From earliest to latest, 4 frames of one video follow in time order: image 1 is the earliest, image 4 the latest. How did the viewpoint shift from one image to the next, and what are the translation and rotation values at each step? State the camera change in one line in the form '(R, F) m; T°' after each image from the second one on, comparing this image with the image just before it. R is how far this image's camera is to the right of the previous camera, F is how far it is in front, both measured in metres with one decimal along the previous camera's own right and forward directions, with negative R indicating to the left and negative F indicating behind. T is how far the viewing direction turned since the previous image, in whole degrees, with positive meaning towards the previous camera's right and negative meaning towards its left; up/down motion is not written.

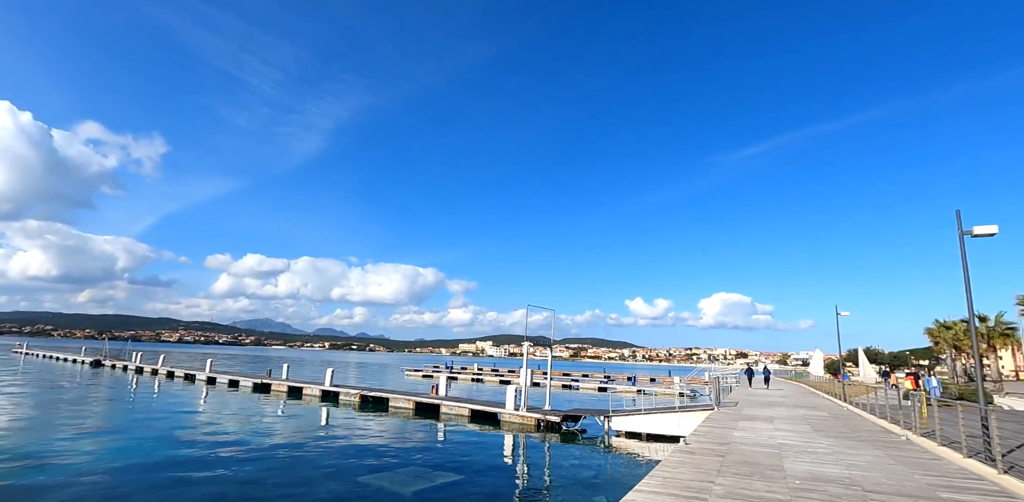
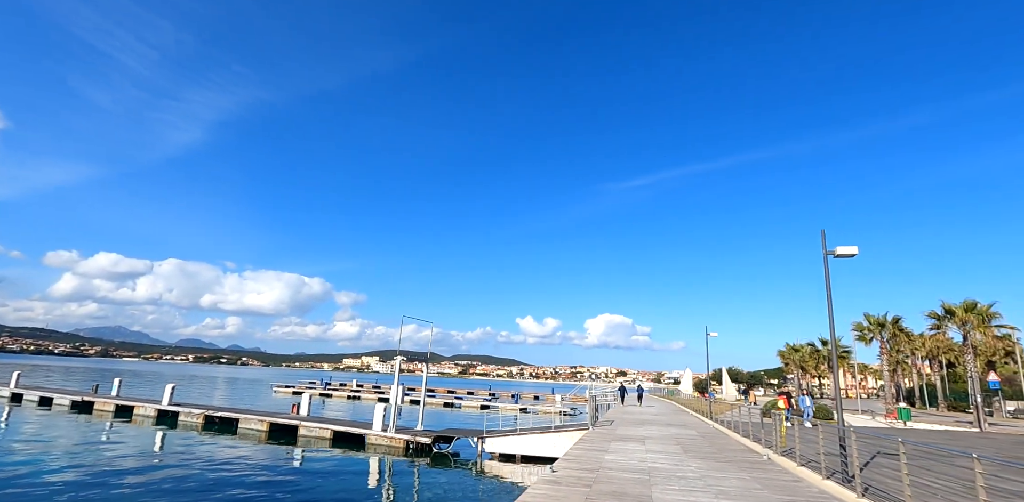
(+0.7, +1.4) m; +11°
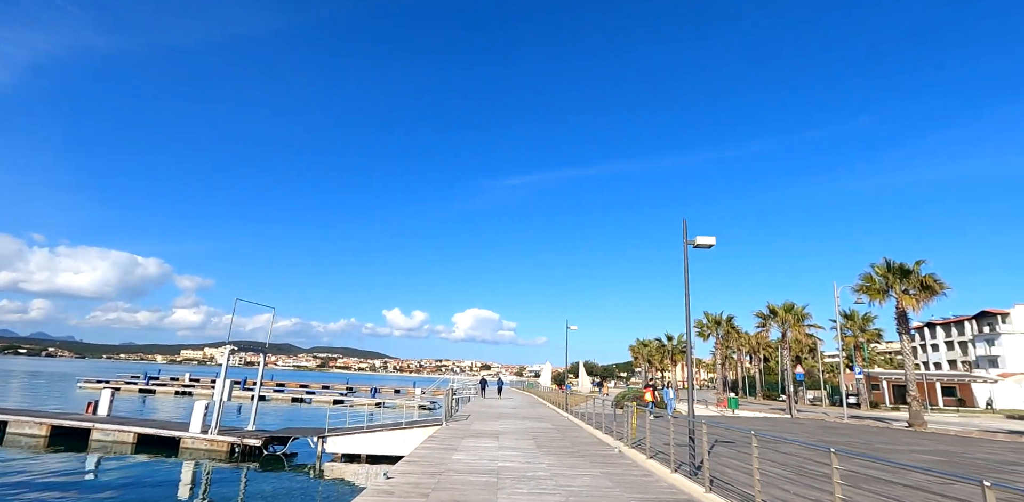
(+0.5, +1.3) m; +14°
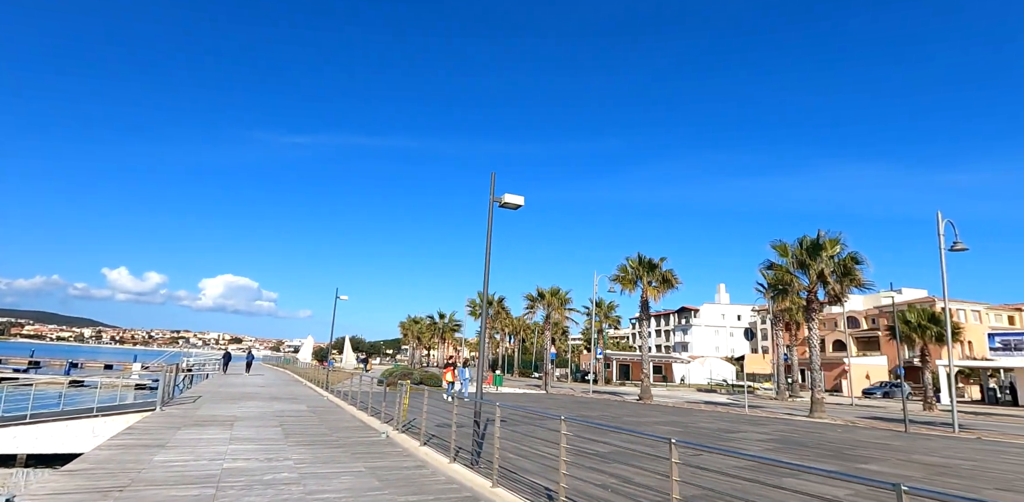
(+0.1, +1.8) m; +24°
